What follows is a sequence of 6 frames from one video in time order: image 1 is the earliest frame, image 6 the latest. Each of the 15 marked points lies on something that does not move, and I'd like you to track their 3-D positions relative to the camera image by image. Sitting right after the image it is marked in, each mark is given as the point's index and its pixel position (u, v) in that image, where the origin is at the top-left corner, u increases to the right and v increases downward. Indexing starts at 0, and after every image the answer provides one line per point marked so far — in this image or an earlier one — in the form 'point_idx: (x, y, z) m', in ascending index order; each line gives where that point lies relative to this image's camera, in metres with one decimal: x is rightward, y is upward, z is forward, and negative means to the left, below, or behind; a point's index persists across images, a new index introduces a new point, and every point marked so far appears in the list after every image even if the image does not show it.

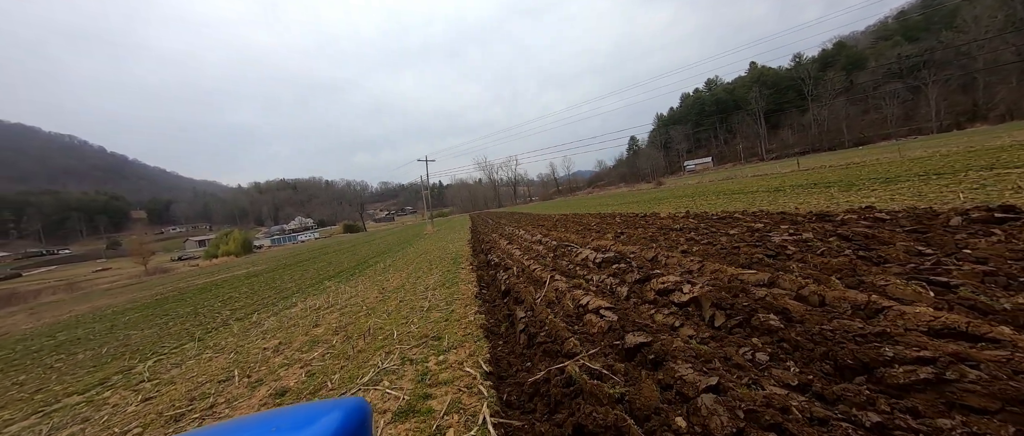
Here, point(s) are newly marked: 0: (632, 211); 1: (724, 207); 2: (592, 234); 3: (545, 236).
0: (+7.6, +0.4, +19.5) m
1: (+9.7, +0.5, +14.0) m
2: (+3.0, -0.6, +11.7) m
3: (+1.5, -0.8, +13.7) m
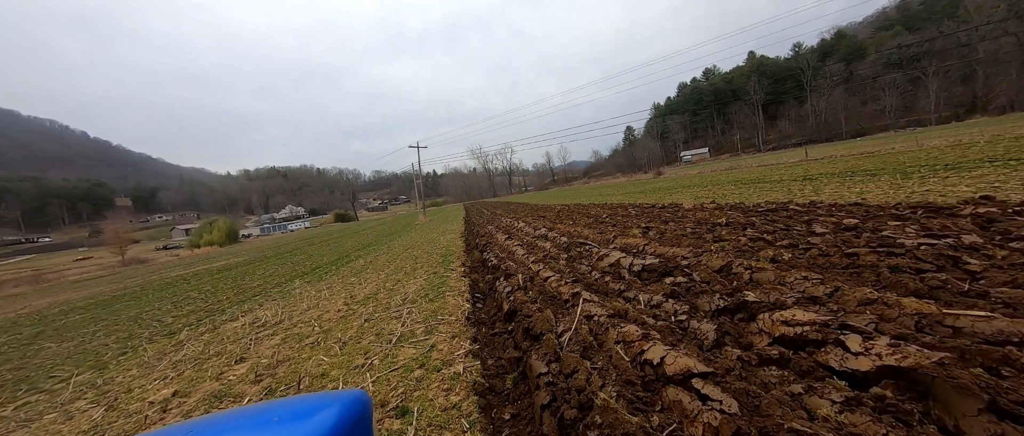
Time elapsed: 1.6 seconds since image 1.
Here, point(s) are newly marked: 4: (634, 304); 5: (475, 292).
0: (+7.5, +0.9, +17.6) m
1: (+9.6, +0.8, +12.1) m
2: (+3.1, -0.3, +9.7) m
3: (+1.5, -0.4, +11.7) m
4: (+1.6, -1.1, +4.0) m
5: (-0.8, -1.6, +6.6) m
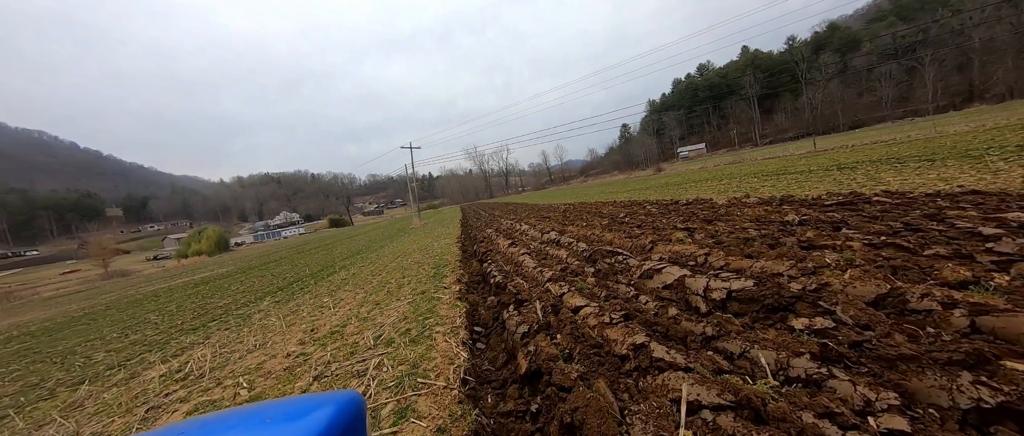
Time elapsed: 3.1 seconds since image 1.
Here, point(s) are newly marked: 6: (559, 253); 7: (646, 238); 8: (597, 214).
0: (+7.6, +1.0, +15.9) m
1: (+9.7, +1.0, +10.4) m
2: (+3.2, -0.3, +8.0) m
3: (+1.6, -0.5, +10.0) m
4: (+1.8, -1.2, +2.3) m
5: (-0.6, -1.7, +4.8) m
6: (+1.2, -0.9, +7.5) m
7: (+3.0, -0.4, +6.7) m
8: (+3.6, +0.2, +12.9) m
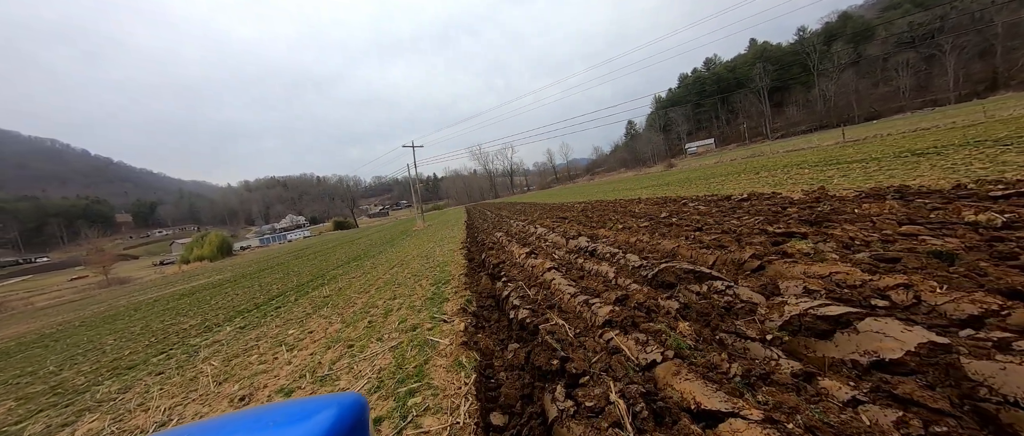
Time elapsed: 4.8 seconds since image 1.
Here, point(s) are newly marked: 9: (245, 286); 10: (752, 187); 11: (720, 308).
0: (+8.1, +1.1, +13.7) m
1: (+10.2, +1.1, +8.2) m
2: (+3.6, -0.3, +5.9) m
3: (+2.1, -0.5, +7.9) m
4: (+2.2, -1.2, +0.2) m
5: (-0.2, -1.8, +2.8) m
6: (+1.6, -0.9, +5.4) m
7: (+3.4, -0.5, +4.6) m
8: (+4.1, +0.1, +10.8) m
9: (-16.7, -4.3, +19.2) m
10: (+9.1, +1.2, +11.7) m
11: (+2.2, -1.0, +3.3) m
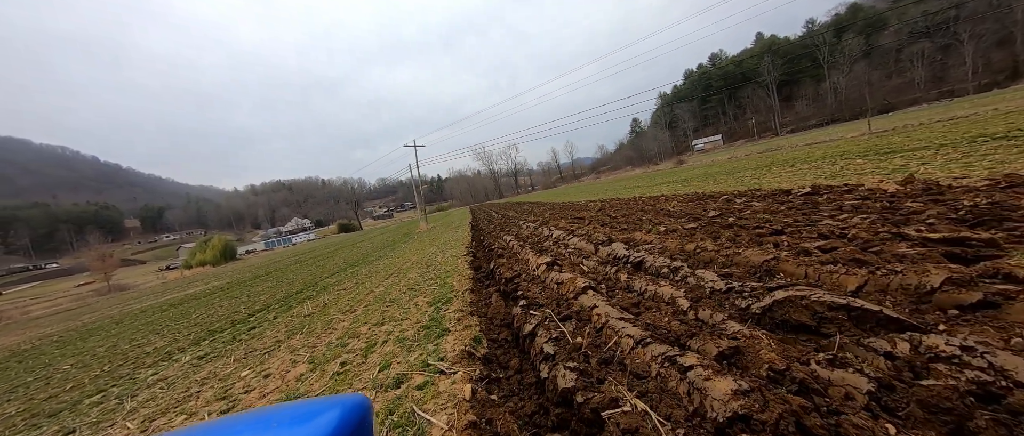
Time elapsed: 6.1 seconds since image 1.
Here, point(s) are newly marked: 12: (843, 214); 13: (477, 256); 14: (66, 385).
0: (+8.5, +1.1, +12.0) m
1: (+10.5, +1.2, +6.5) m
2: (+4.0, -0.3, +4.2) m
3: (+2.5, -0.5, +6.3) m
4: (+2.4, -1.2, -1.4) m
5: (+0.1, -1.8, +1.2) m
6: (+1.9, -0.9, +3.8) m
7: (+3.7, -0.5, +3.0) m
8: (+4.5, +0.2, +9.1) m
9: (-16.2, -4.5, +17.9) m
10: (+9.5, +1.2, +10.0) m
11: (+2.5, -1.0, +1.7) m
12: (+5.5, +0.1, +5.1) m
13: (-1.3, -1.4, +11.1) m
14: (-11.1, -4.2, +7.7) m
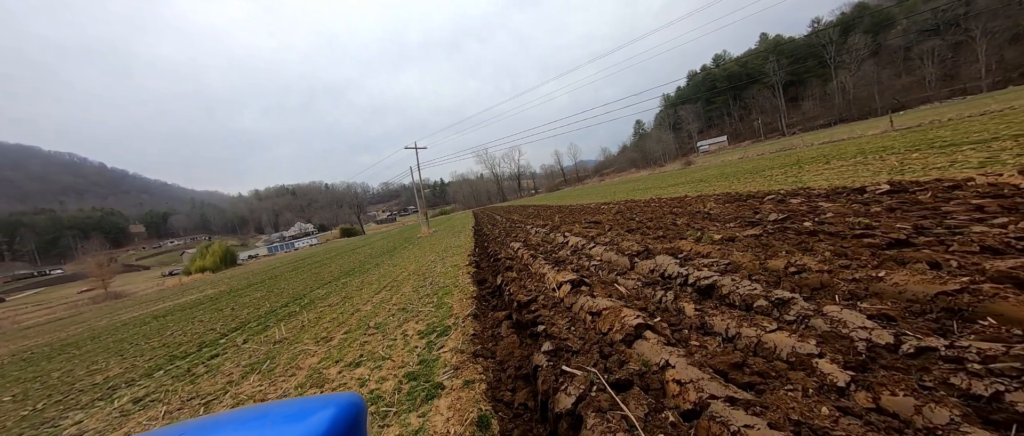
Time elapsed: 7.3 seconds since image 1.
0: (+8.8, +1.0, +10.6) m
1: (+10.7, +1.1, +5.0) m
2: (+4.2, -0.4, +2.8) m
3: (+2.7, -0.6, +4.8) m
4: (+2.6, -1.2, -2.9) m
5: (+0.3, -1.9, -0.2) m
6: (+2.1, -1.0, +2.4) m
7: (+3.9, -0.5, +1.5) m
8: (+4.7, 0.0, +7.7) m
9: (-15.8, -4.9, +16.6) m
10: (+9.8, +1.1, +8.5) m
11: (+2.7, -1.0, +0.2) m
12: (+5.7, 0.0, +3.7) m
13: (-1.0, -1.6, +9.7) m
14: (-10.9, -4.3, +6.3) m
